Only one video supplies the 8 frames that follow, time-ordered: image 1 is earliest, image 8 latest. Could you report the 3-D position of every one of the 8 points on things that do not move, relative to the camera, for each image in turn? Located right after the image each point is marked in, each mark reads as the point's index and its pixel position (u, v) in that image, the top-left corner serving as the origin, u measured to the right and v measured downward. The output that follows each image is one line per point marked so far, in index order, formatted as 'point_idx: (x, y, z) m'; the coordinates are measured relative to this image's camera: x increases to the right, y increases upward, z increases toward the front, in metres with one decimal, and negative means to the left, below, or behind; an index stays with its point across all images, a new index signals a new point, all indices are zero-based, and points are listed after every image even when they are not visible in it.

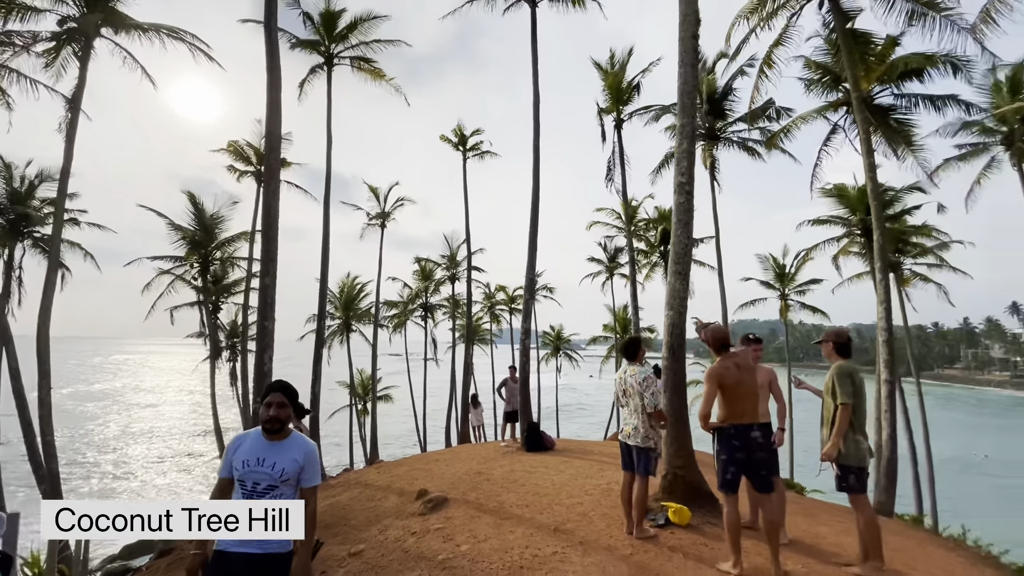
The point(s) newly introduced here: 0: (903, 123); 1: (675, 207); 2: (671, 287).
0: (+10.1, +4.3, +12.3) m
1: (+1.6, +0.8, +4.7) m
2: (+1.5, 0.0, +4.6) m
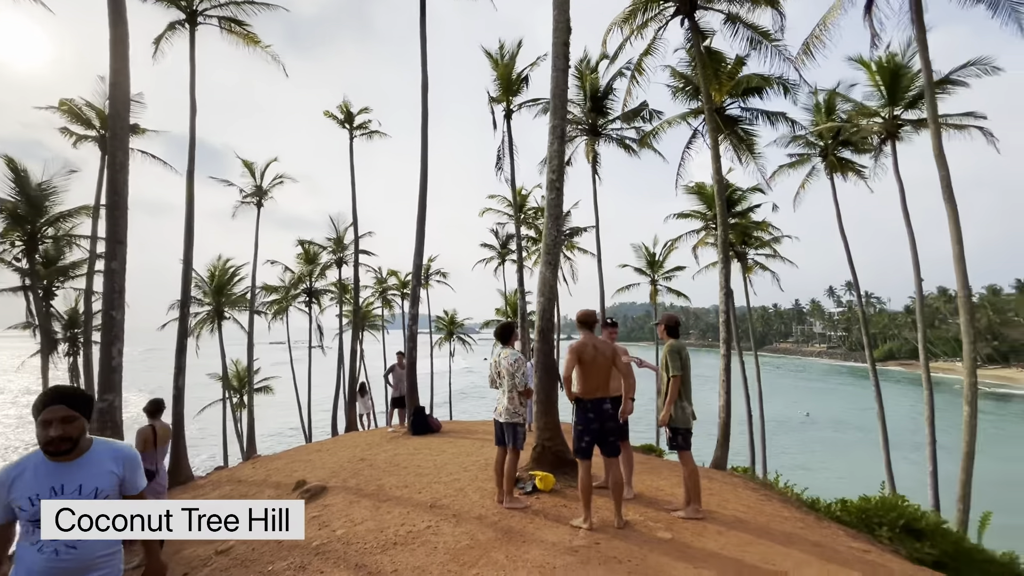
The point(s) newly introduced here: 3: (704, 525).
0: (+7.0, +4.6, +14.2) m
1: (+0.4, +1.0, +5.1) m
2: (+0.3, +0.1, +5.0) m
3: (+1.5, -1.8, +3.6) m
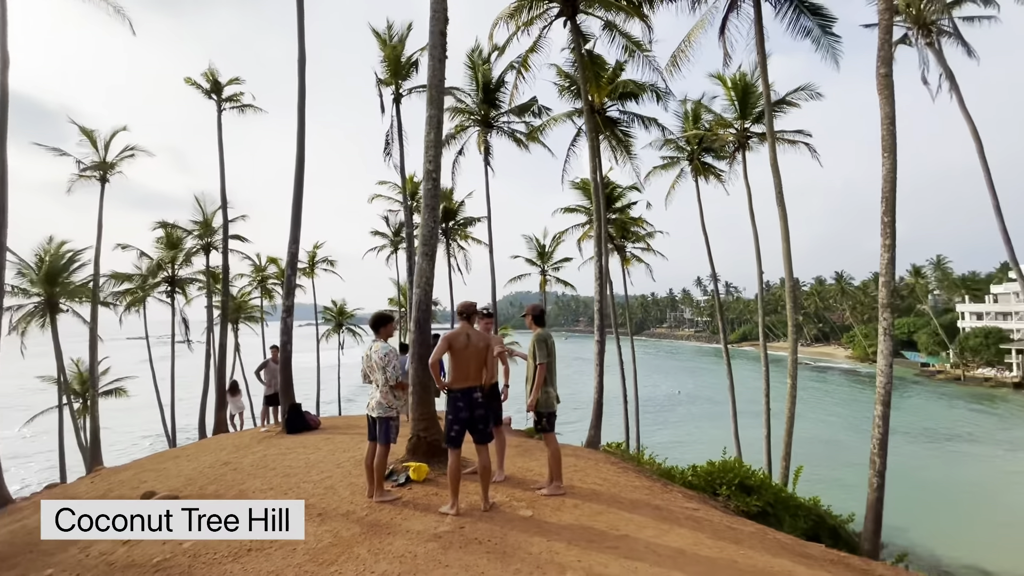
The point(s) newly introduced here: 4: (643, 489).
0: (+3.6, +4.9, +15.3) m
1: (-0.9, +1.0, +5.1) m
2: (-1.0, +0.2, +5.0) m
3: (+0.4, -1.7, +3.9) m
4: (+1.2, -1.9, +4.5) m
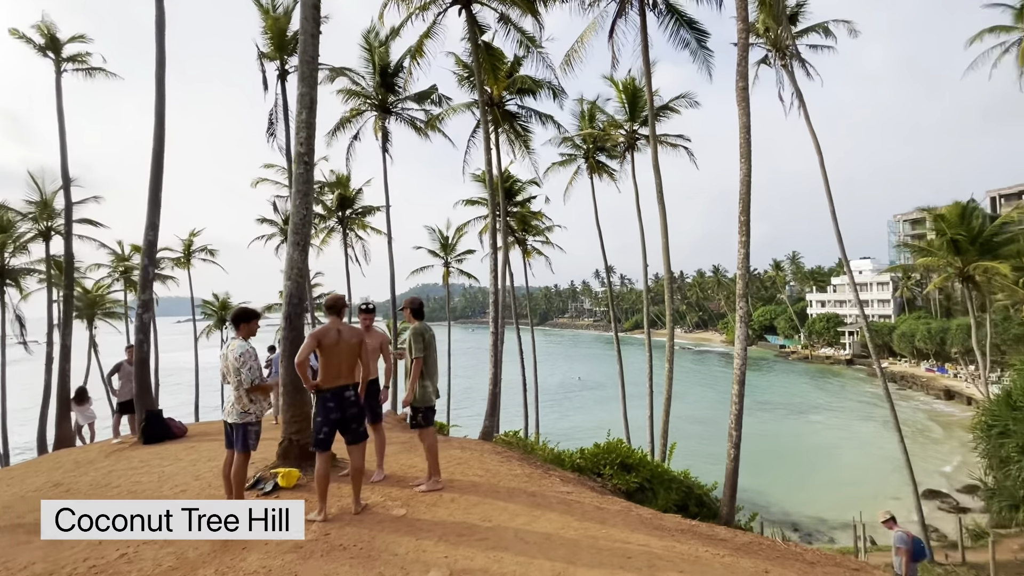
0: (+0.4, +5.2, +15.6) m
1: (-2.1, +1.1, +4.7) m
2: (-2.2, +0.3, +4.7) m
3: (-0.6, -1.7, +3.9) m
4: (+0.1, -1.8, +4.6) m
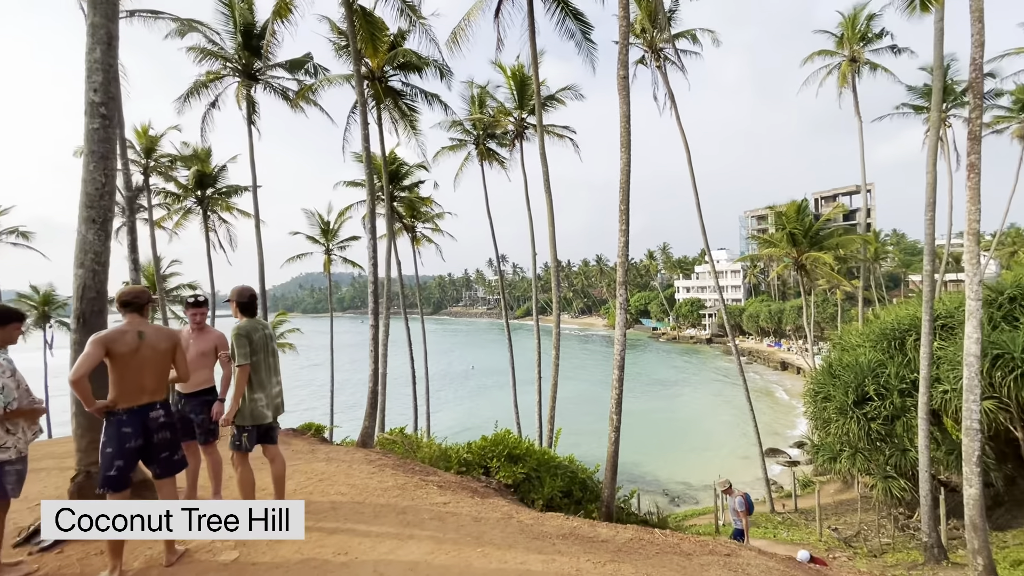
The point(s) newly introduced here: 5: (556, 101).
0: (-3.2, +5.5, +14.7) m
1: (-3.2, +1.2, +3.6) m
2: (-3.2, +0.4, +3.6) m
3: (-1.5, -1.6, +3.3) m
4: (-1.0, -1.7, +4.1) m
5: (+1.5, +6.6, +16.7) m
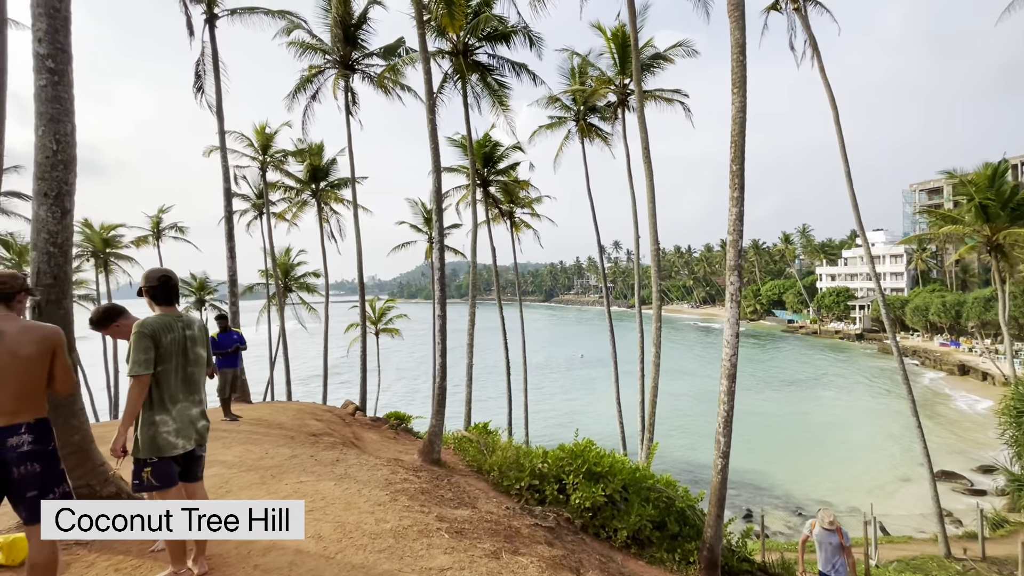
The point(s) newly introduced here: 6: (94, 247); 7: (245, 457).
0: (-0.5, +5.9, +13.7) m
1: (-3.1, +1.3, +3.1) m
2: (-3.1, +0.5, +3.1) m
3: (-1.5, -1.5, +2.4) m
4: (-0.8, -1.6, +3.1) m
5: (+4.6, +7.0, +14.6) m
6: (-17.4, +1.6, +19.0) m
7: (-2.7, -1.7, +4.8) m
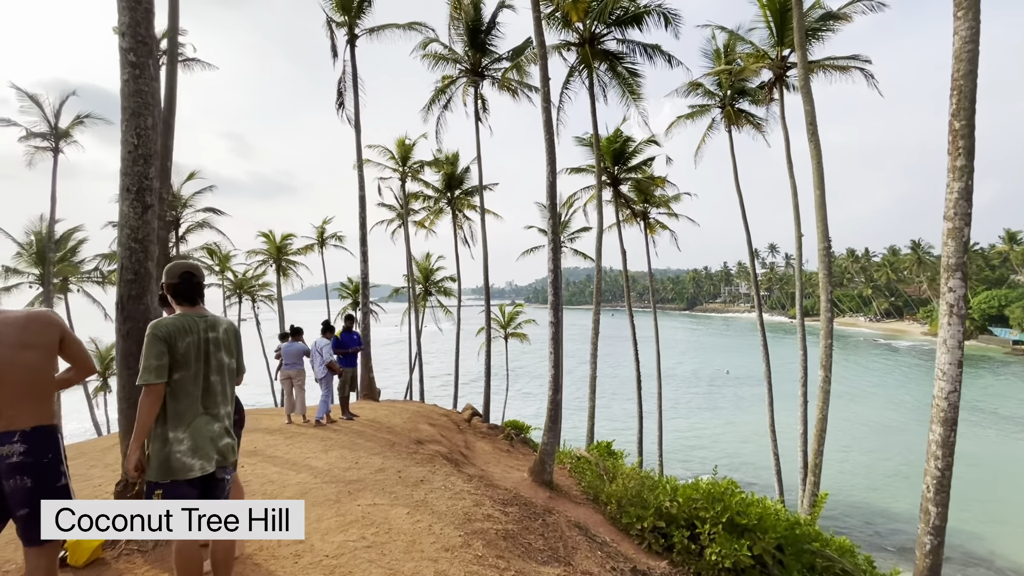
0: (+3.0, +5.8, +12.6) m
1: (-2.5, +1.3, +3.1) m
2: (-2.5, +0.5, +3.1) m
3: (-1.2, -1.5, +1.9) m
4: (-0.4, -1.6, +2.4) m
5: (+8.2, +6.8, +12.0) m
6: (-11.9, +1.6, +22.4) m
7: (-1.7, -1.7, +4.6) m
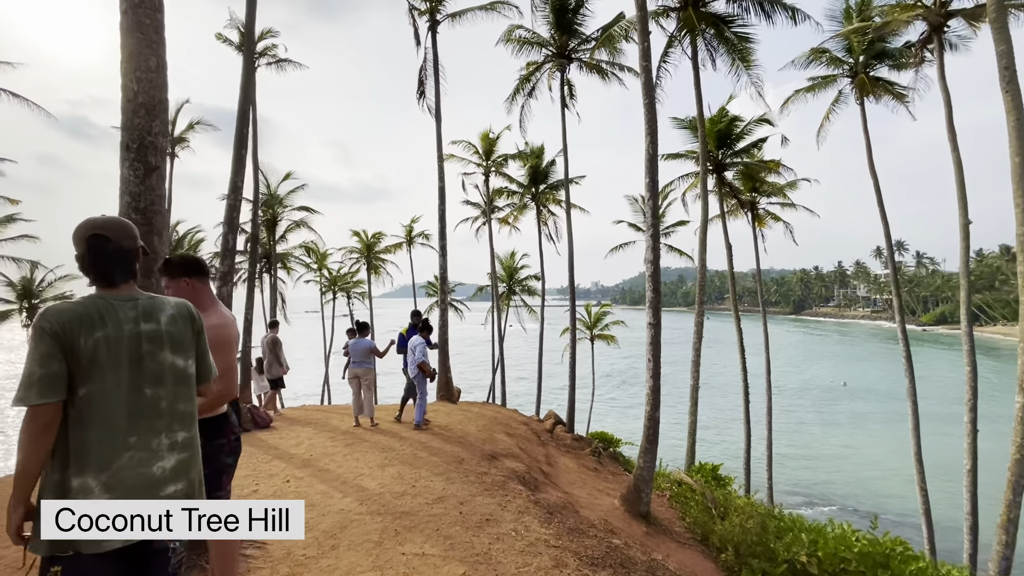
0: (+5.2, +5.8, +10.9) m
1: (-2.0, +1.4, +2.5) m
2: (-2.1, +0.6, +2.5) m
3: (-1.0, -1.4, +1.2) m
4: (-0.1, -1.5, +1.5) m
5: (+10.1, +6.8, +9.4) m
6: (-7.8, +1.7, +23.1) m
7: (-1.0, -1.6, +3.9) m
